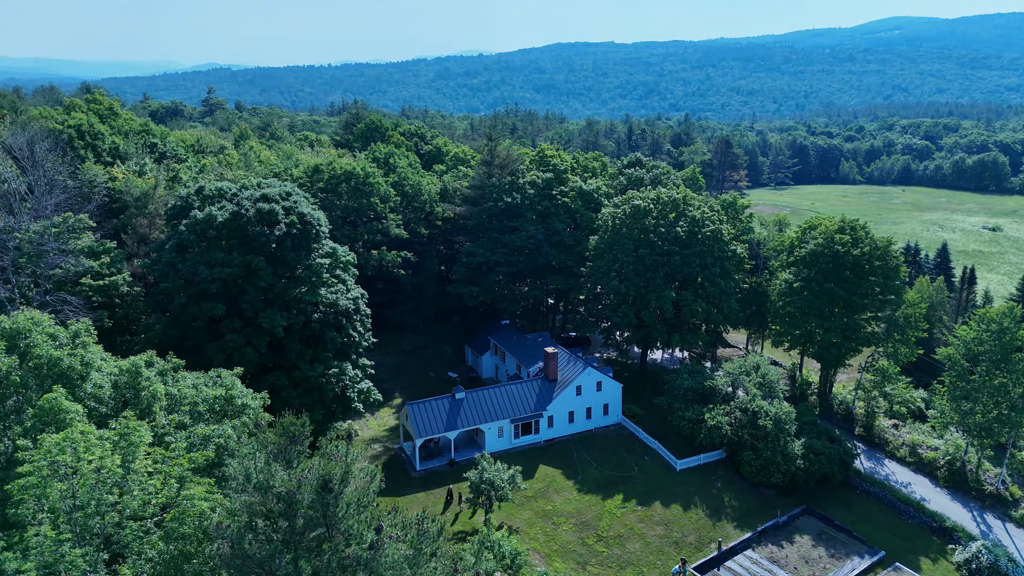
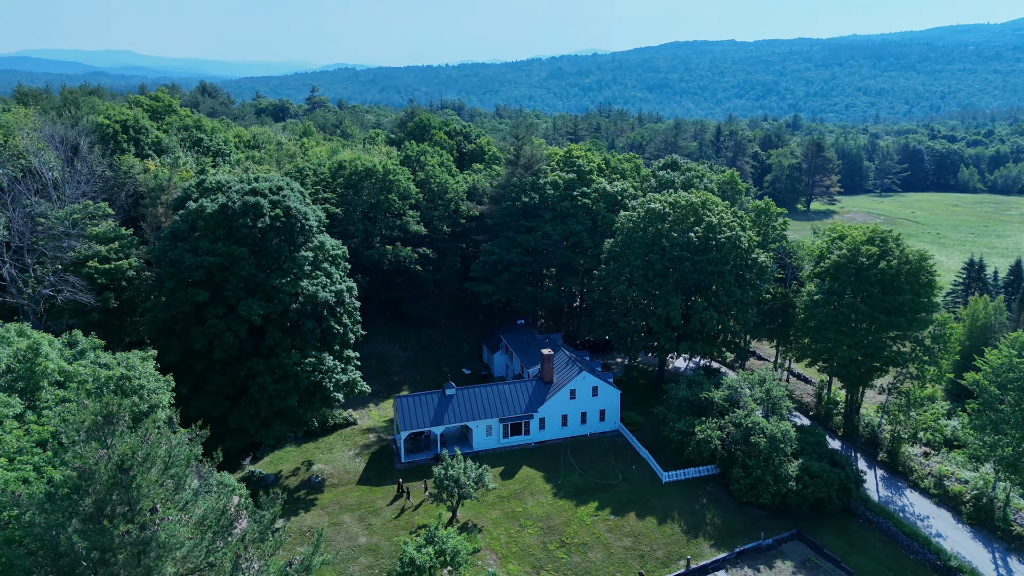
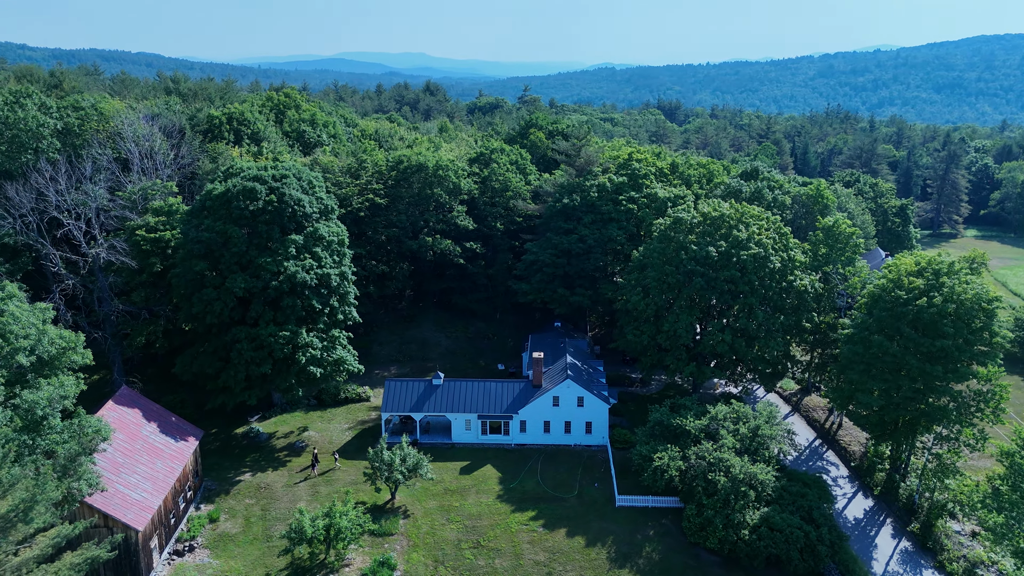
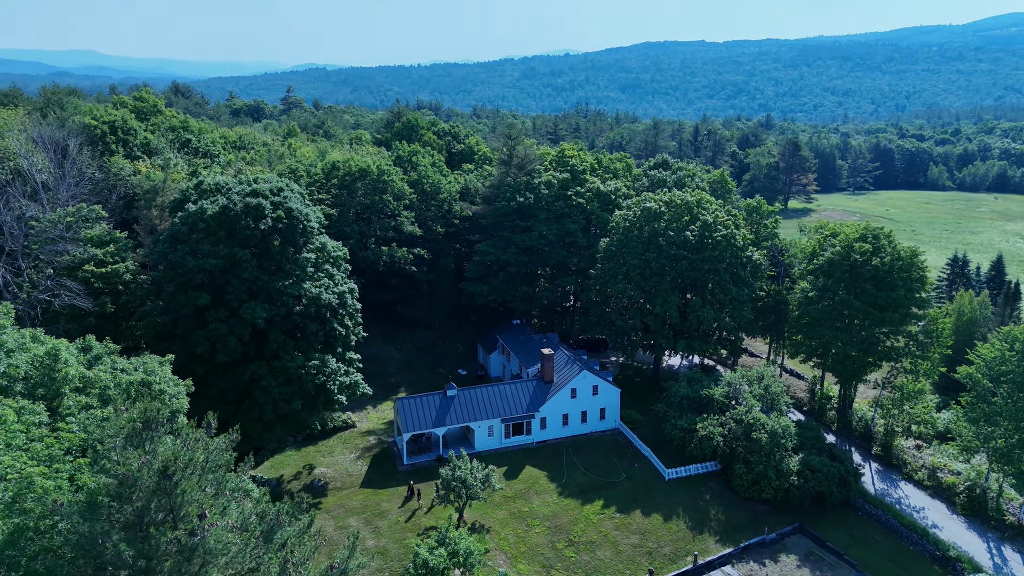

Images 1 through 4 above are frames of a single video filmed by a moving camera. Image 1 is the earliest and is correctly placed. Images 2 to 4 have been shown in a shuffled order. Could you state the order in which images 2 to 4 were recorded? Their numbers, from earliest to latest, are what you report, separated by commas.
4, 2, 3
